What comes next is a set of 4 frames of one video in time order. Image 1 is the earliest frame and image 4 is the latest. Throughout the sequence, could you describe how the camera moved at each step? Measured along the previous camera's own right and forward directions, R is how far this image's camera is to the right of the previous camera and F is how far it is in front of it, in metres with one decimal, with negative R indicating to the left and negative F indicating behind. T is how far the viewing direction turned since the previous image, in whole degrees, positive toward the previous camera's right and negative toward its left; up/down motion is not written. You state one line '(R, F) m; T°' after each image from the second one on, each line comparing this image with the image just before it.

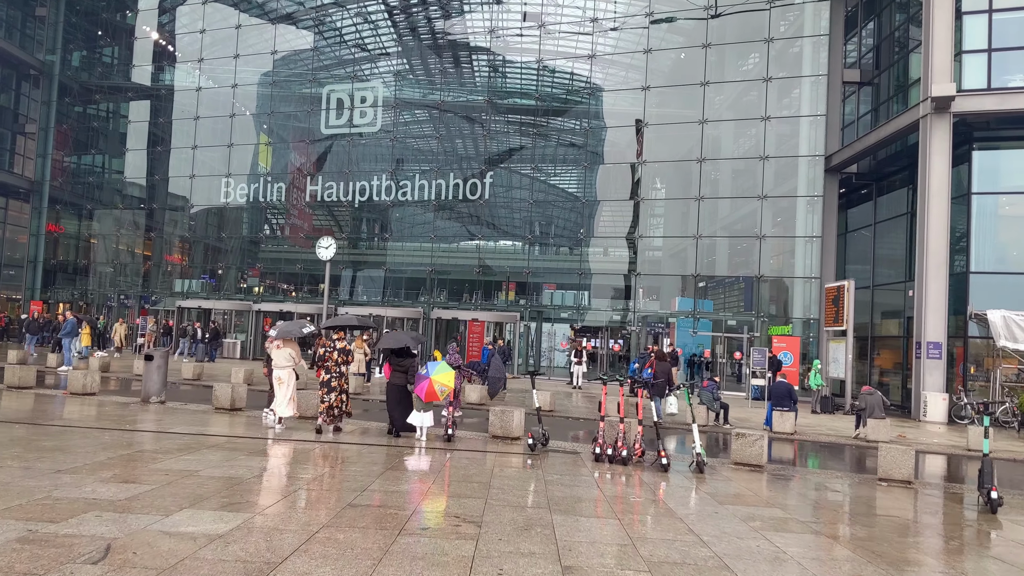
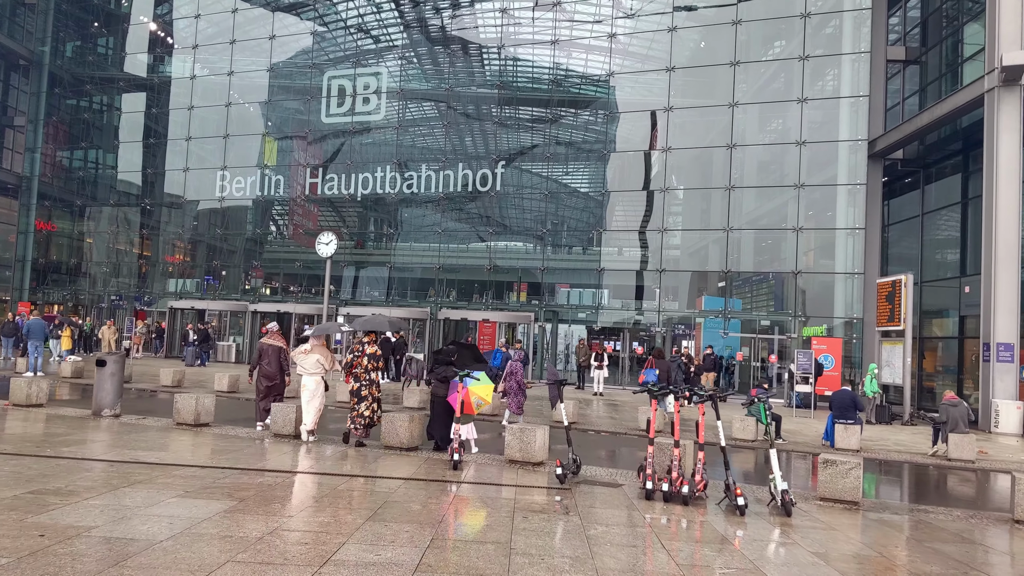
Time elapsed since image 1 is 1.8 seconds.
(-0.1, +2.2) m; -1°
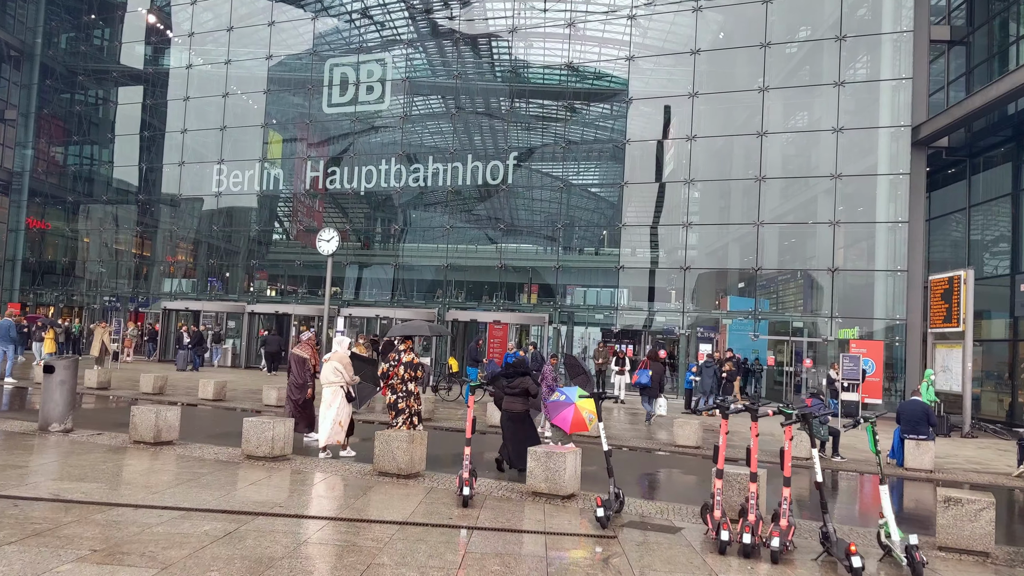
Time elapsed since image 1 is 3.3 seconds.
(-0.2, +1.8) m; -1°
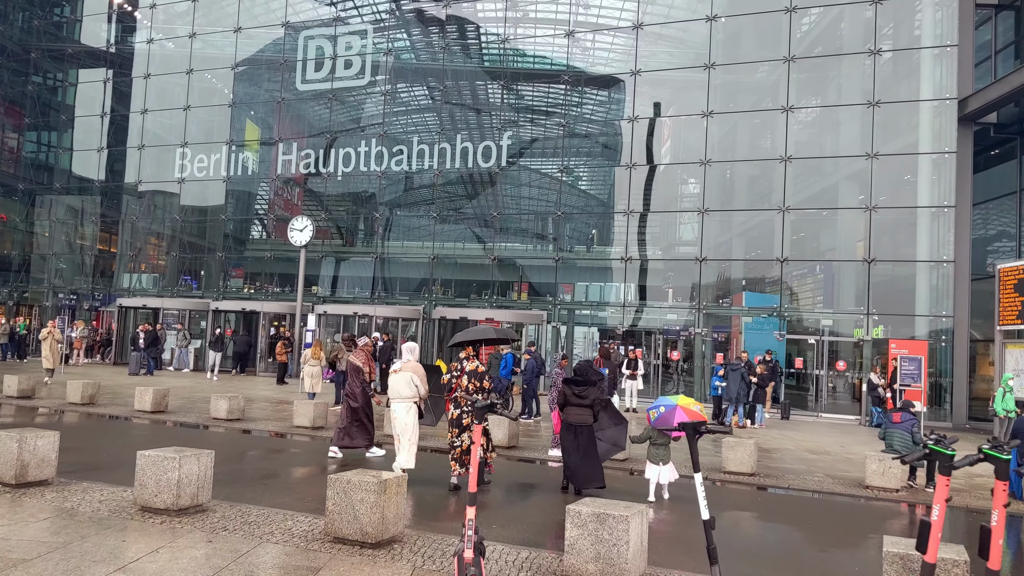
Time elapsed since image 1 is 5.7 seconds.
(-0.3, +2.7) m; +1°
